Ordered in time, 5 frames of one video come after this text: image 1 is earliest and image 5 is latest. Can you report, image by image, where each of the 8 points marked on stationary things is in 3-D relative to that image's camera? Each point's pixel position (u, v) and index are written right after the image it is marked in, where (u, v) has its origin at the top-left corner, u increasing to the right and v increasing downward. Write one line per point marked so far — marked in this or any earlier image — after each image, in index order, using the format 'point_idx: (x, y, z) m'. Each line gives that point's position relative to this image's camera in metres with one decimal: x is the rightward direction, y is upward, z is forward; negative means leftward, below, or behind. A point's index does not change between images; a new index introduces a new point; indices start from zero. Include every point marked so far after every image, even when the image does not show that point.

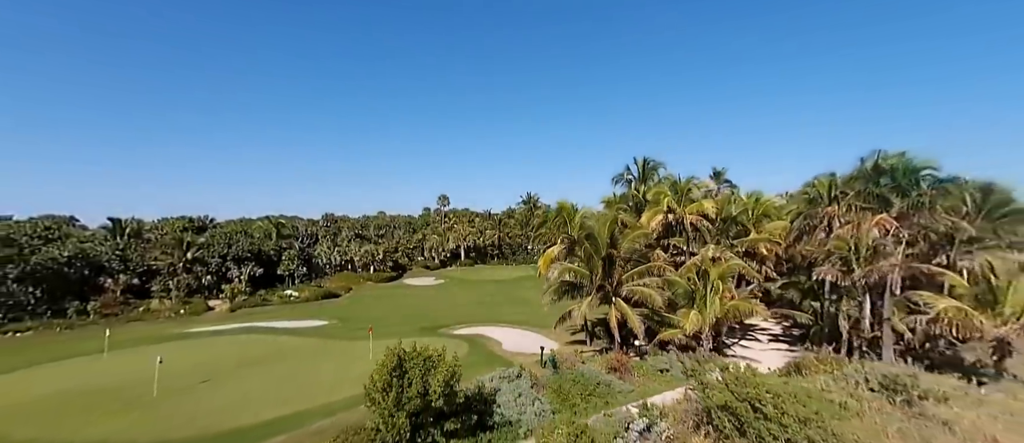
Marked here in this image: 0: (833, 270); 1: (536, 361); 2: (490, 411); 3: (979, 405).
0: (+12.3, -1.9, +17.6) m
1: (+1.1, -6.2, +19.9) m
2: (-0.7, -5.8, +13.7) m
3: (+12.4, -4.9, +12.1) m
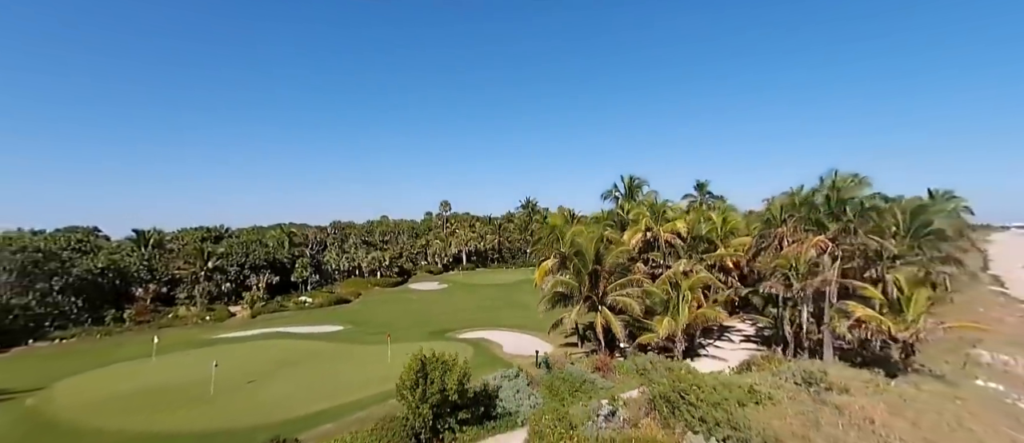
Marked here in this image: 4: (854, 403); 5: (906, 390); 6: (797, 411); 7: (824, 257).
0: (+12.2, -2.8, +20.8) m
1: (+1.0, -7.2, +23.1) m
2: (-0.7, -6.9, +17.0) m
3: (+12.3, -6.0, +15.4) m
4: (+10.8, -5.8, +14.3) m
5: (+14.6, -6.2, +16.8) m
6: (+8.3, -5.5, +13.2) m
7: (+13.9, -1.5, +20.1) m
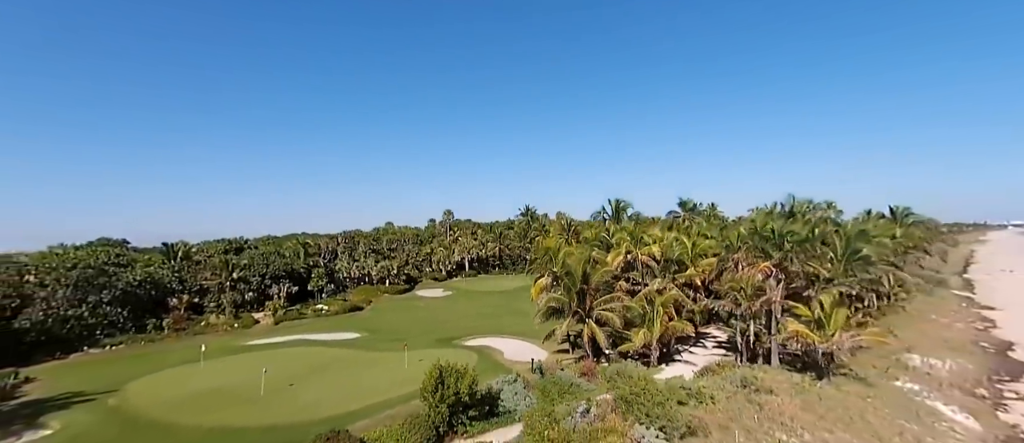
0: (+12.2, -4.5, +25.0) m
1: (+1.0, -8.9, +27.3) m
2: (-0.7, -8.5, +21.2) m
3: (+12.3, -7.6, +19.6) m
4: (+10.8, -7.4, +18.5) m
5: (+14.6, -7.9, +21.0) m
6: (+8.3, -7.2, +17.4) m
7: (+13.8, -3.2, +24.3) m
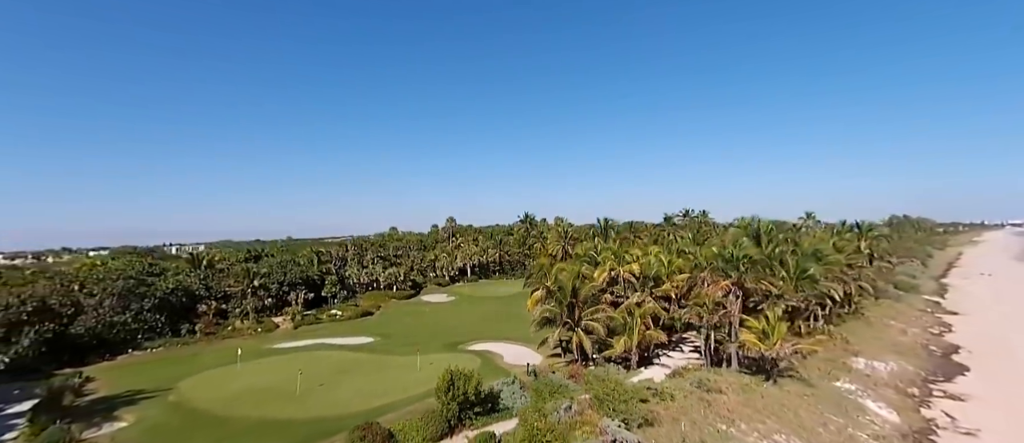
0: (+12.1, -6.1, +29.4) m
1: (+0.9, -10.5, +31.8) m
2: (-0.9, -10.2, +25.6) m
3: (+12.2, -9.2, +24.0) m
4: (+10.7, -9.1, +22.9) m
5: (+14.5, -9.5, +25.4) m
6: (+8.1, -8.8, +21.8) m
7: (+13.7, -4.8, +28.6) m
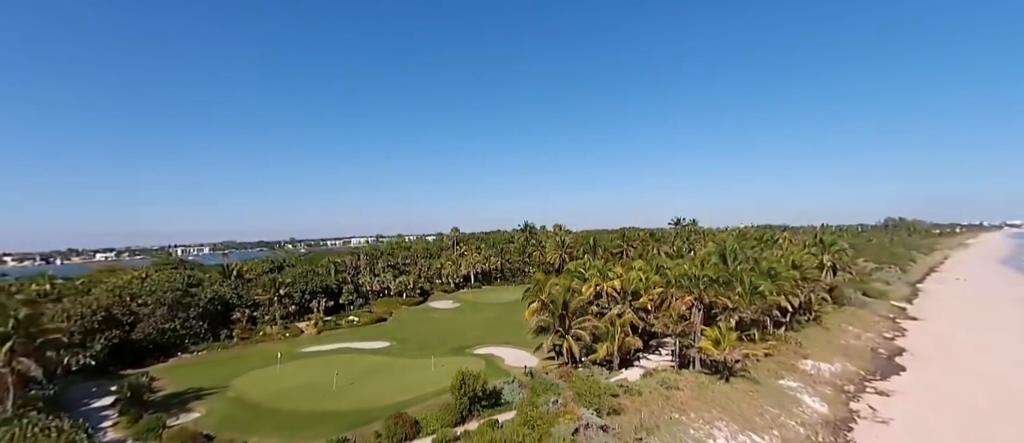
0: (+12.1, -8.1, +35.4) m
1: (+0.9, -12.6, +37.8) m
2: (-0.9, -12.2, +31.6) m
3: (+12.2, -11.3, +30.0) m
4: (+10.7, -11.1, +28.9) m
5: (+14.5, -11.5, +31.4) m
6: (+8.1, -10.9, +27.8) m
7: (+13.7, -6.8, +34.6) m
